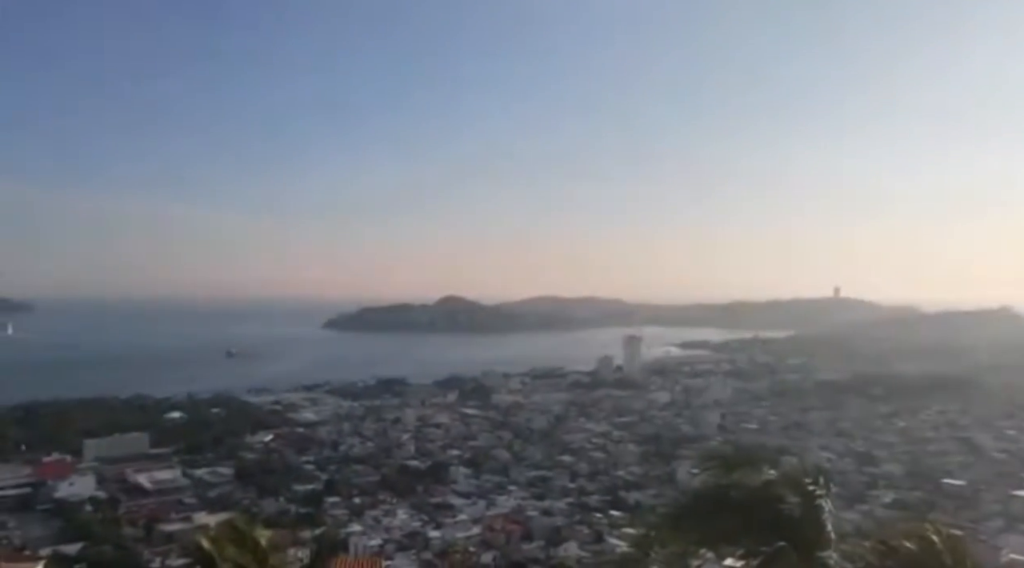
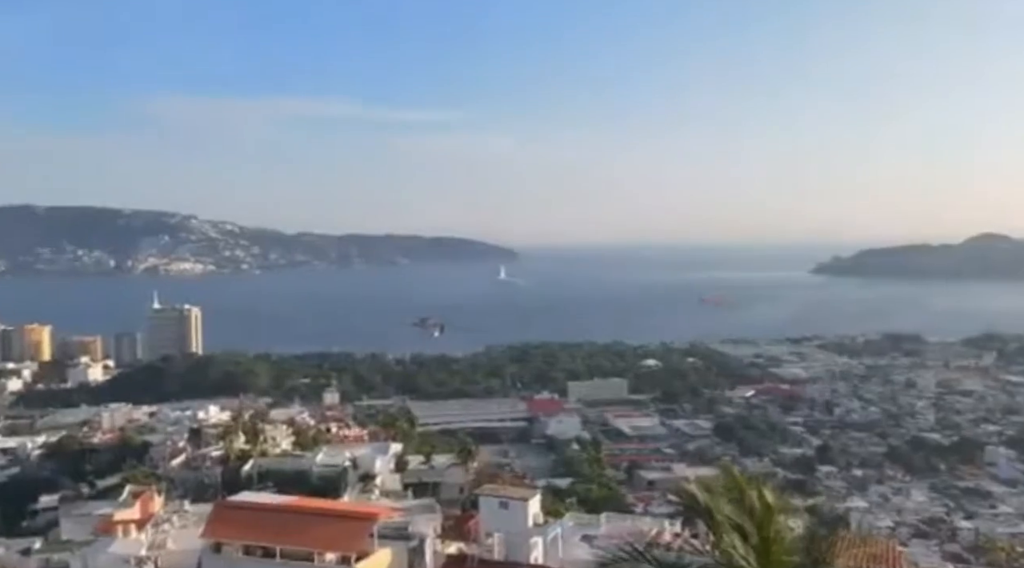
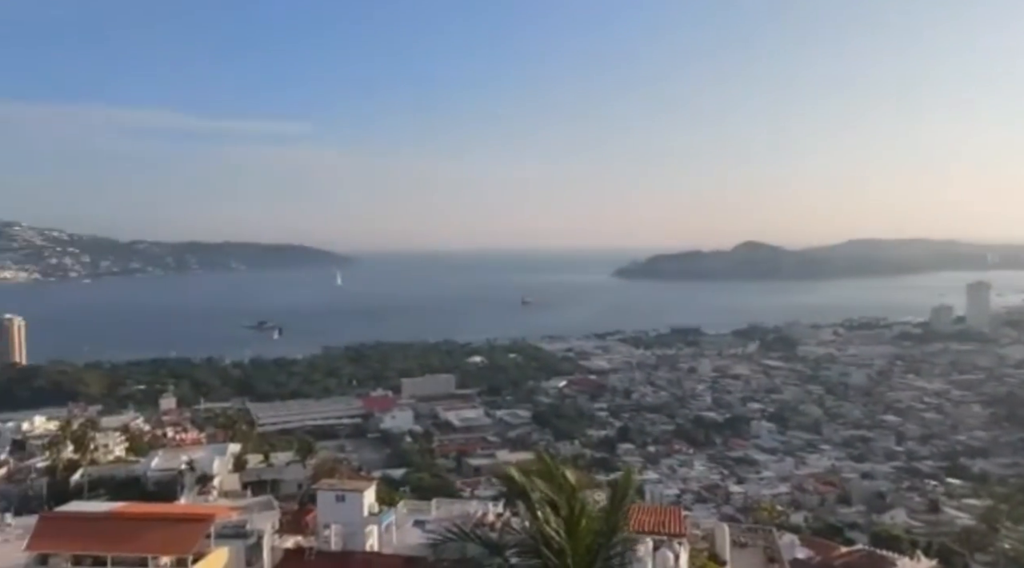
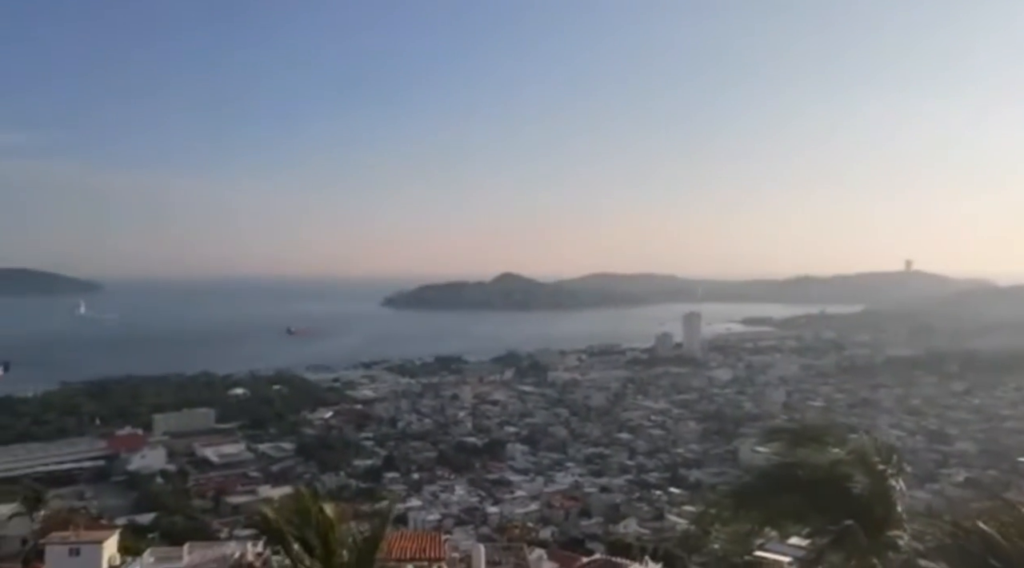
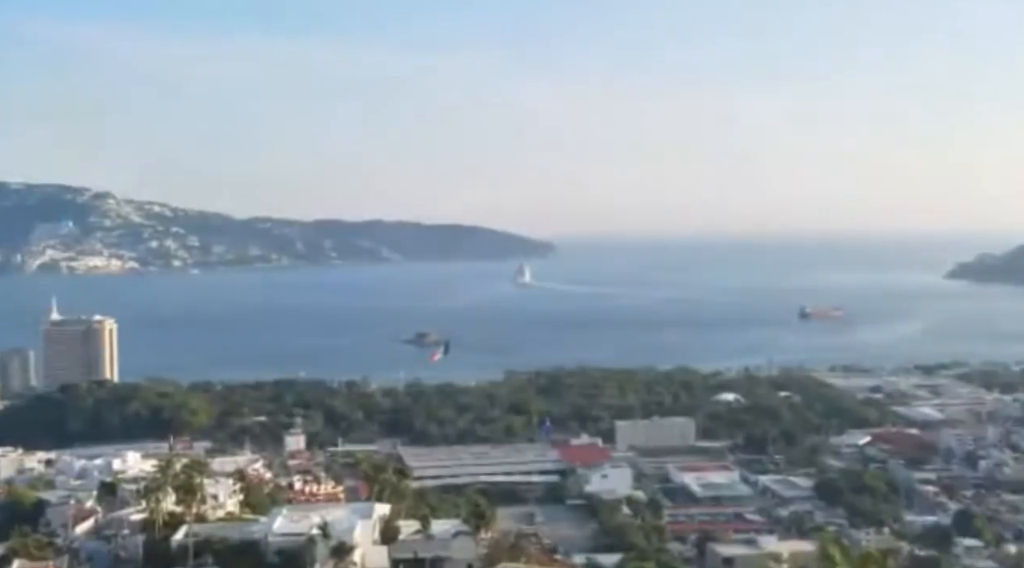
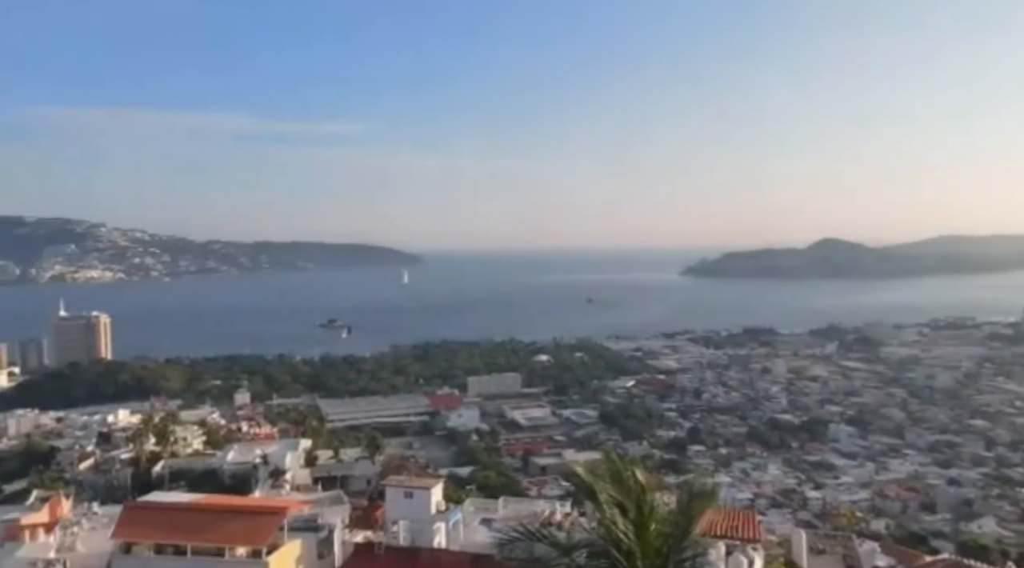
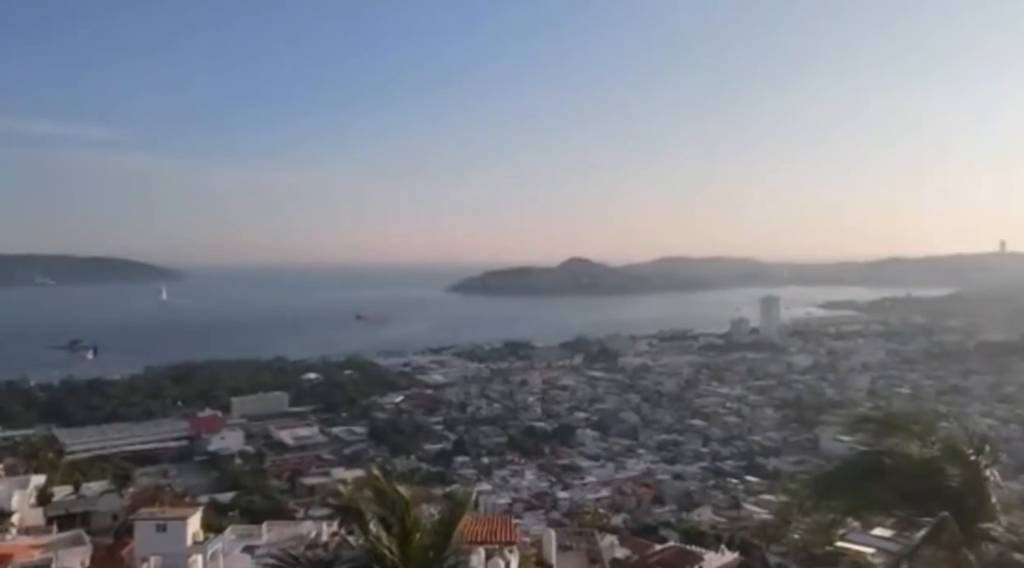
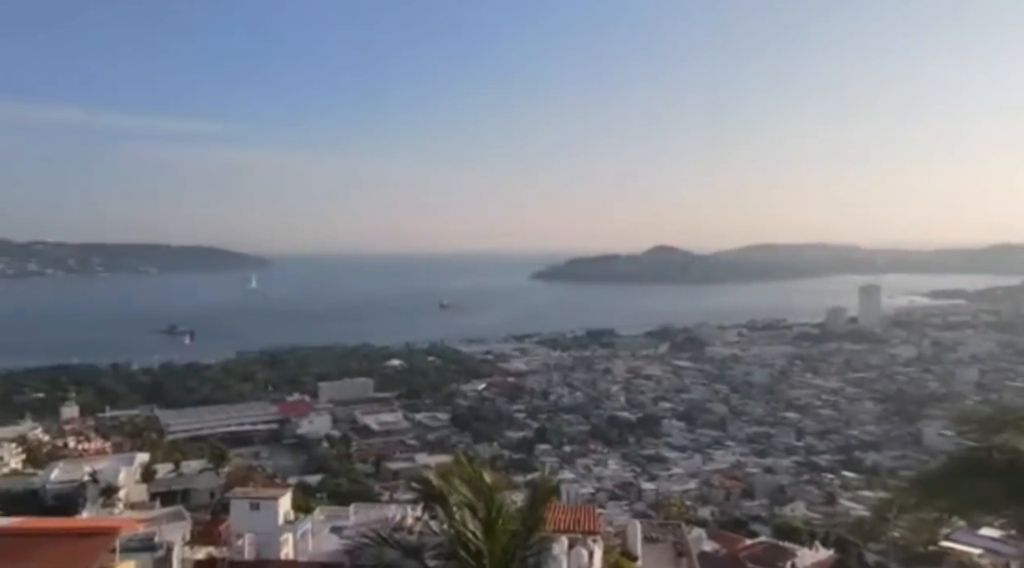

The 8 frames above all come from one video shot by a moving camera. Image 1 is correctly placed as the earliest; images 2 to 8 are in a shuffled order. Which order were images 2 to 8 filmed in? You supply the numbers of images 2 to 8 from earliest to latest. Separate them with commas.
4, 7, 8, 3, 6, 2, 5
